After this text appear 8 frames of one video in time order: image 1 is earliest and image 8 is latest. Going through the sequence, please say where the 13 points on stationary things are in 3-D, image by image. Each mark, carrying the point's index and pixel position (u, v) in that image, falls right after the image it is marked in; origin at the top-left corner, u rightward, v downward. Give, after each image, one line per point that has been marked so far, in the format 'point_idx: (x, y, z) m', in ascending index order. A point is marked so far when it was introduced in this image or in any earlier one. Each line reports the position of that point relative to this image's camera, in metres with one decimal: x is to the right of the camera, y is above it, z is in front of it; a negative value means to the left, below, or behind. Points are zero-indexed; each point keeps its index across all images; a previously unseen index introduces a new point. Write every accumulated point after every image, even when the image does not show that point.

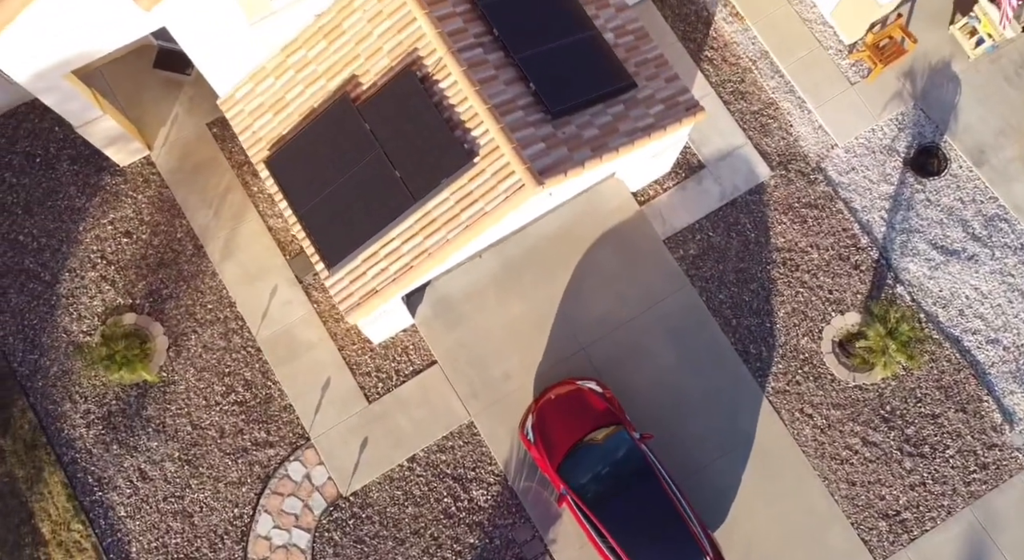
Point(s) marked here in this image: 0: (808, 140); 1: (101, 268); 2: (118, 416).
0: (+7.0, +3.3, +19.4) m
1: (-9.2, +0.3, +18.3) m
2: (-8.5, -3.0, +17.6) m
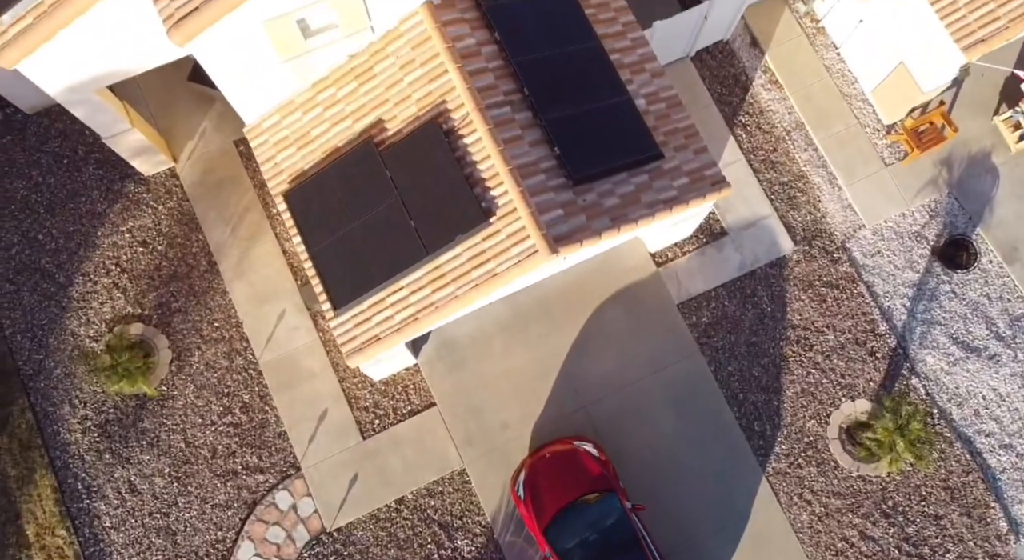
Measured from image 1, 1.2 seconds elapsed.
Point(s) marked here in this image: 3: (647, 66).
0: (+7.5, +1.5, +19.0) m
1: (-9.0, +0.1, +18.4) m
2: (-8.6, -3.2, +17.6) m
3: (+2.6, +4.1, +15.7) m
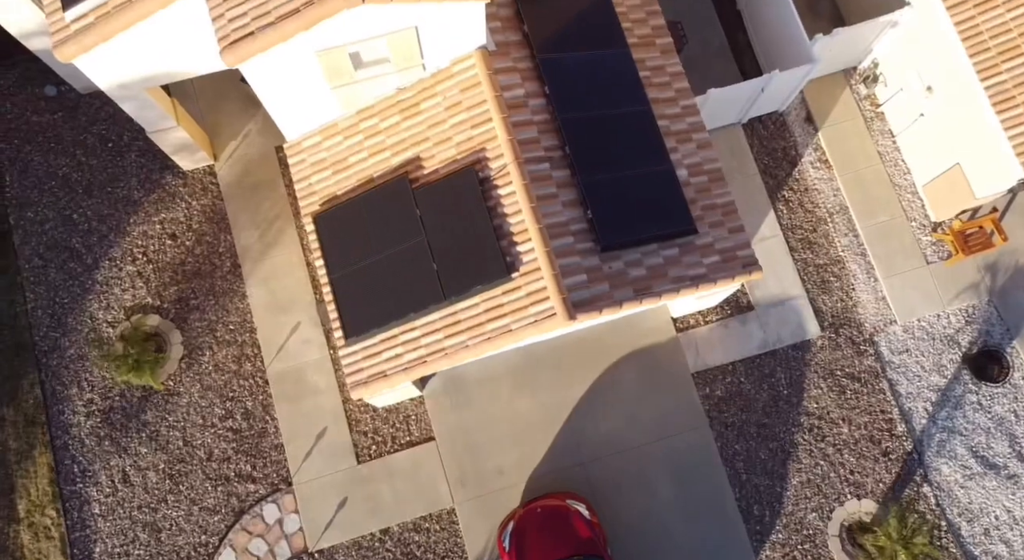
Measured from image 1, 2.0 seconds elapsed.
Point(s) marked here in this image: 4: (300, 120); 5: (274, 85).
0: (+8.1, -0.7, +18.5) m
1: (-8.5, +0.4, +18.5) m
2: (-8.6, -2.9, +17.7) m
3: (+3.4, +2.7, +15.4) m
4: (-3.8, +2.9, +14.7) m
5: (-3.9, +3.2, +13.3) m
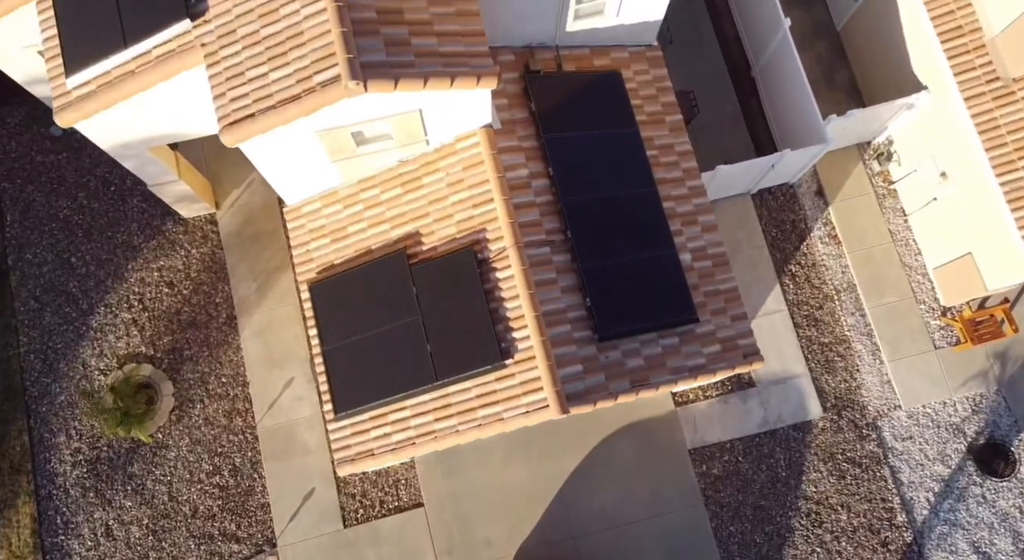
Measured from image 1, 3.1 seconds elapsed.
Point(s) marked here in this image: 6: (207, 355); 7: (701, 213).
0: (+8.0, -2.5, +18.1) m
1: (-8.5, -0.7, +18.3) m
2: (-8.8, -4.0, +17.5) m
3: (+3.5, +1.2, +15.1) m
4: (-3.8, +1.7, +14.5) m
5: (-3.8, +2.0, +13.1) m
6: (-6.8, -1.7, +18.2) m
7: (+3.5, +1.2, +15.1) m
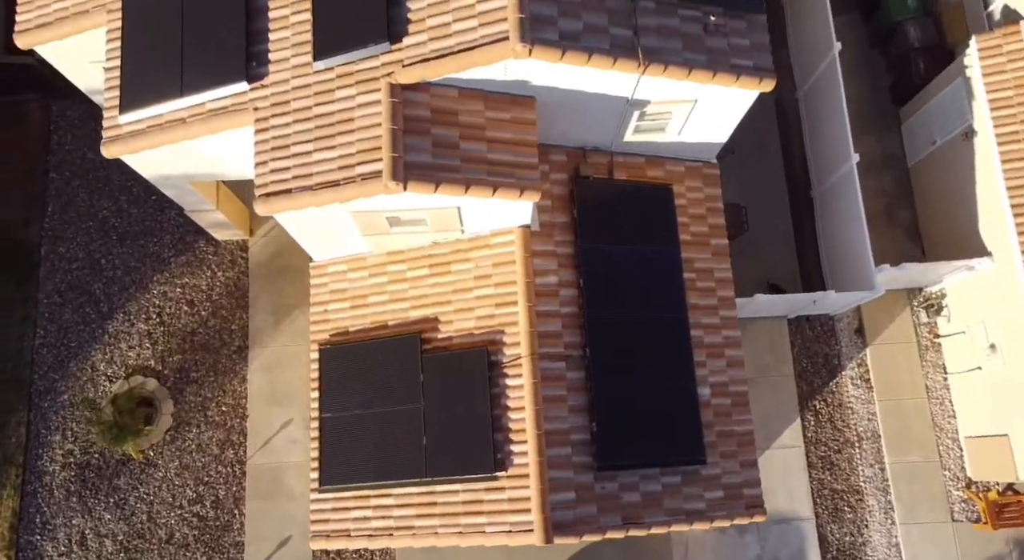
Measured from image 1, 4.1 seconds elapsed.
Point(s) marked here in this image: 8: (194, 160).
0: (+7.8, -5.8, +17.3) m
1: (-8.1, -1.0, +18.3) m
2: (-9.0, -4.1, +17.5) m
3: (+3.8, -1.3, +14.6) m
4: (-3.2, +0.6, +14.3) m
5: (-3.3, +0.9, +12.9) m
6: (-6.6, -2.3, +18.1) m
7: (+3.9, -1.2, +14.6) m
8: (-5.2, +2.0, +13.3) m
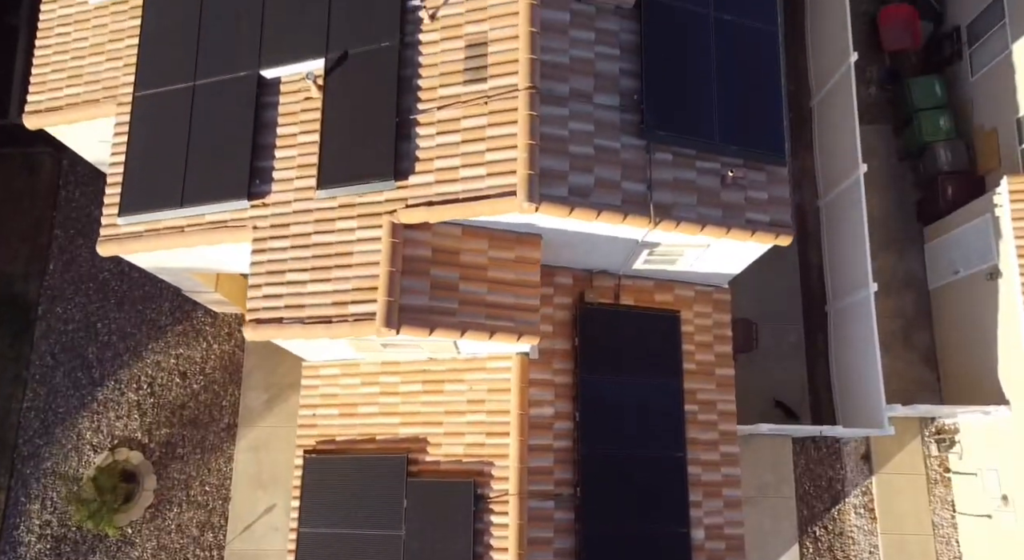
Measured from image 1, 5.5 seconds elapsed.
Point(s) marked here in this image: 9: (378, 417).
0: (+7.3, -8.5, +16.6) m
1: (-8.2, -2.6, +18.0) m
2: (-9.3, -5.6, +17.1) m
3: (+3.7, -3.6, +14.0) m
4: (-3.2, -1.3, +13.9) m
5: (-3.3, -0.9, +12.5) m
6: (-6.8, -3.9, +17.7) m
7: (+3.7, -3.6, +14.0) m
8: (-5.1, +0.3, +13.0) m
9: (-2.3, -2.3, +13.7) m
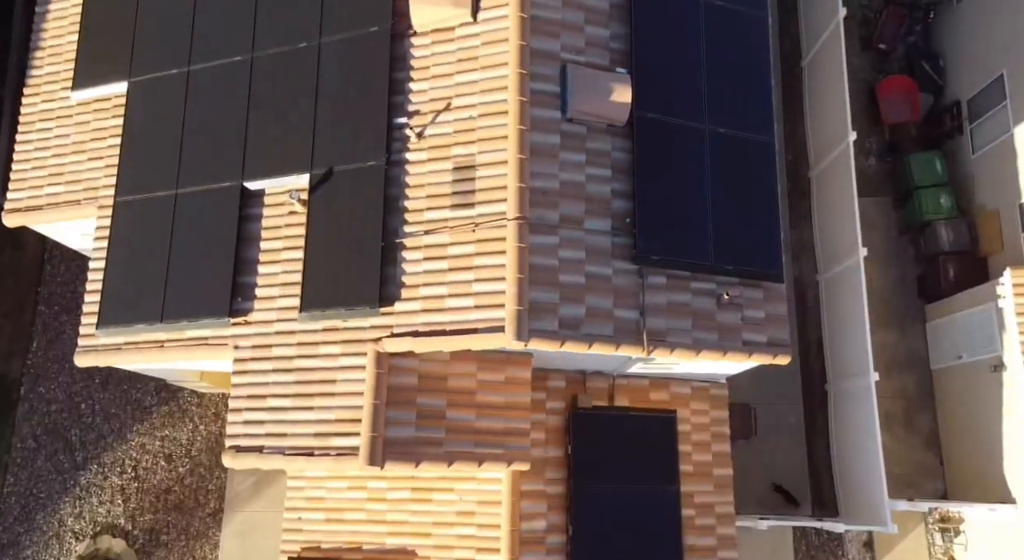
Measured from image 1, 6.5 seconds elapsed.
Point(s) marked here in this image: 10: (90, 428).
0: (+7.1, -10.2, +16.1) m
1: (-8.3, -4.3, +17.6) m
2: (-9.5, -7.3, +16.6) m
3: (+3.5, -5.3, +13.6) m
4: (-3.4, -3.0, +13.5) m
5: (-3.4, -2.6, +12.1) m
6: (-6.9, -5.7, +17.2) m
7: (+3.6, -5.3, +13.6) m
8: (-5.3, -1.3, +12.6) m
9: (-2.4, -4.0, +13.3) m
10: (-9.2, -3.3, +17.8) m
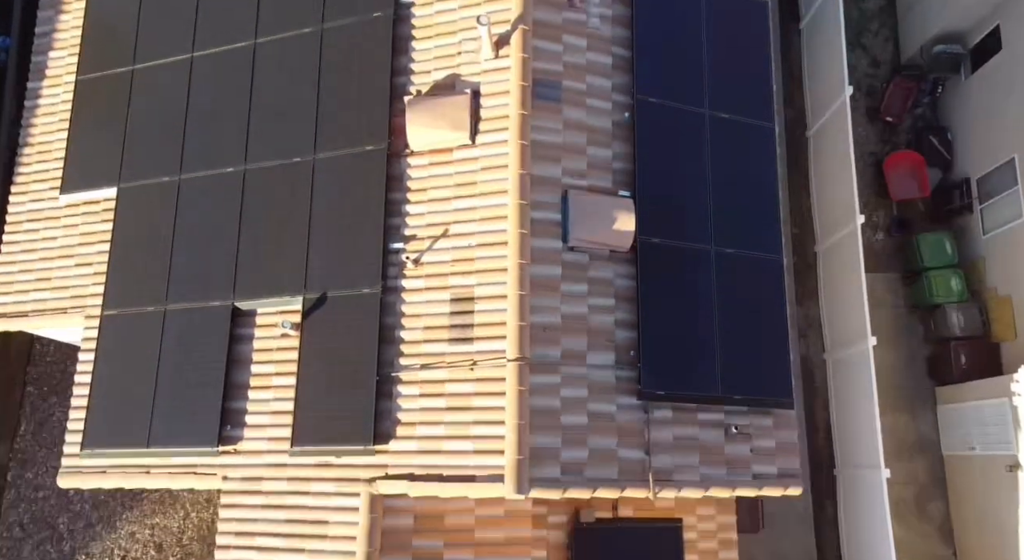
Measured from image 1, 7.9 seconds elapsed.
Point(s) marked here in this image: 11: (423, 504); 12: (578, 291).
0: (+7.1, -12.0, +15.4) m
1: (-8.3, -6.1, +17.0) m
2: (-9.5, -9.1, +16.0) m
3: (+3.5, -7.0, +13.0) m
4: (-3.4, -4.7, +13.0) m
5: (-3.4, -4.2, +11.6) m
6: (-6.9, -7.4, +16.7) m
7: (+3.6, -7.0, +13.0) m
8: (-5.3, -3.0, +12.2) m
9: (-2.4, -5.7, +12.8) m
10: (-9.2, -5.1, +17.3) m
11: (-1.1, -2.7, +9.9) m
12: (+0.8, -0.1, +9.9) m
